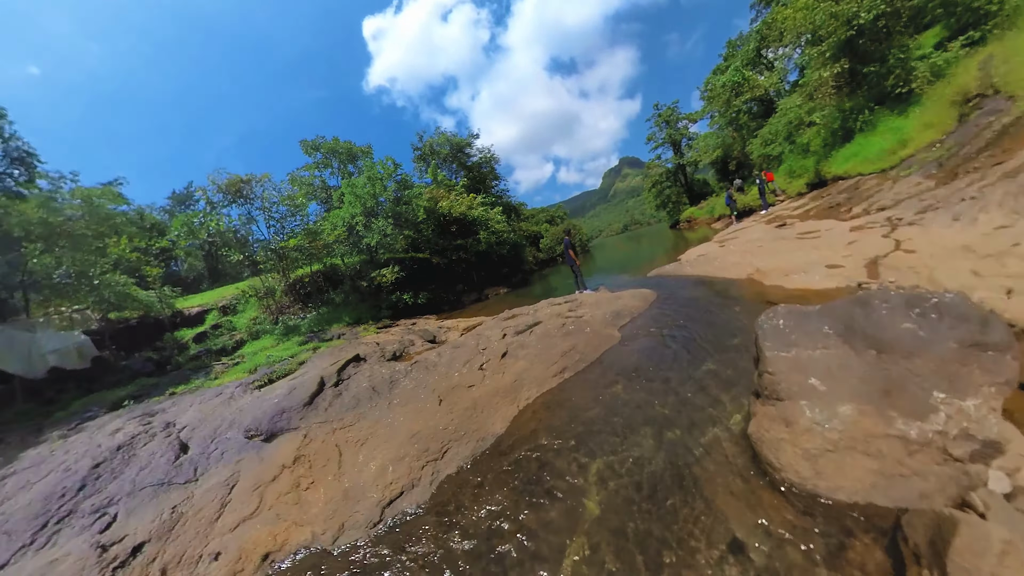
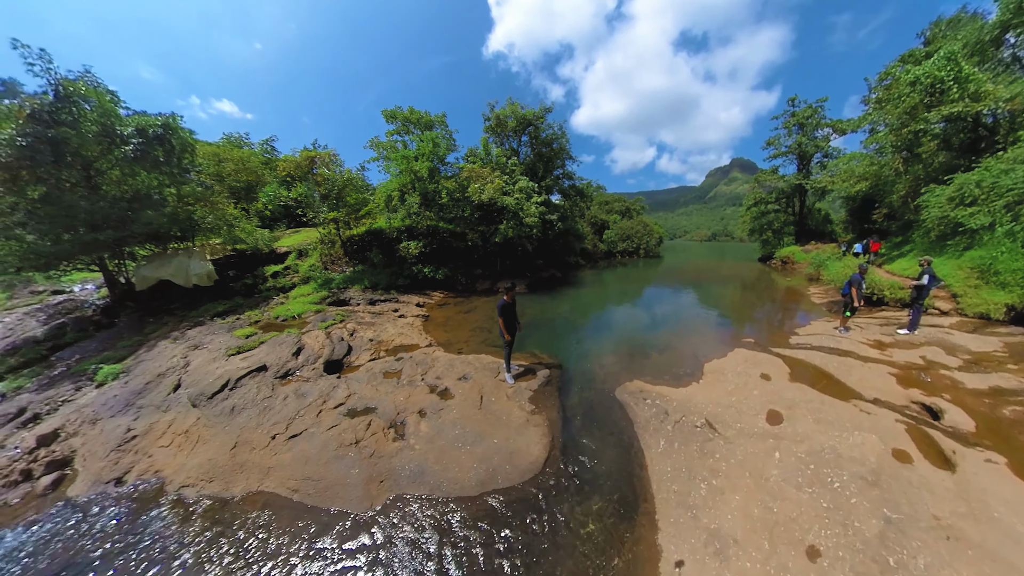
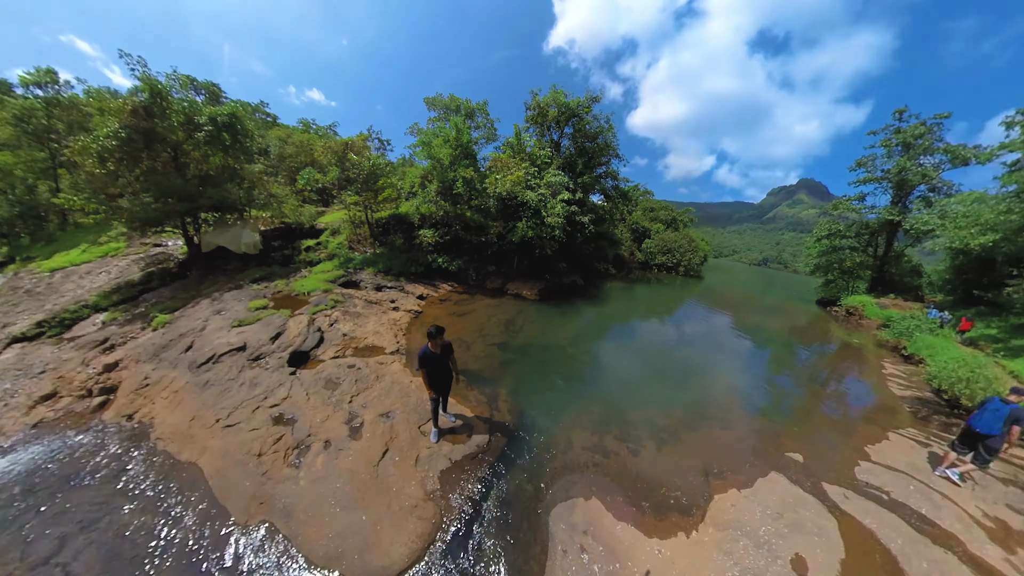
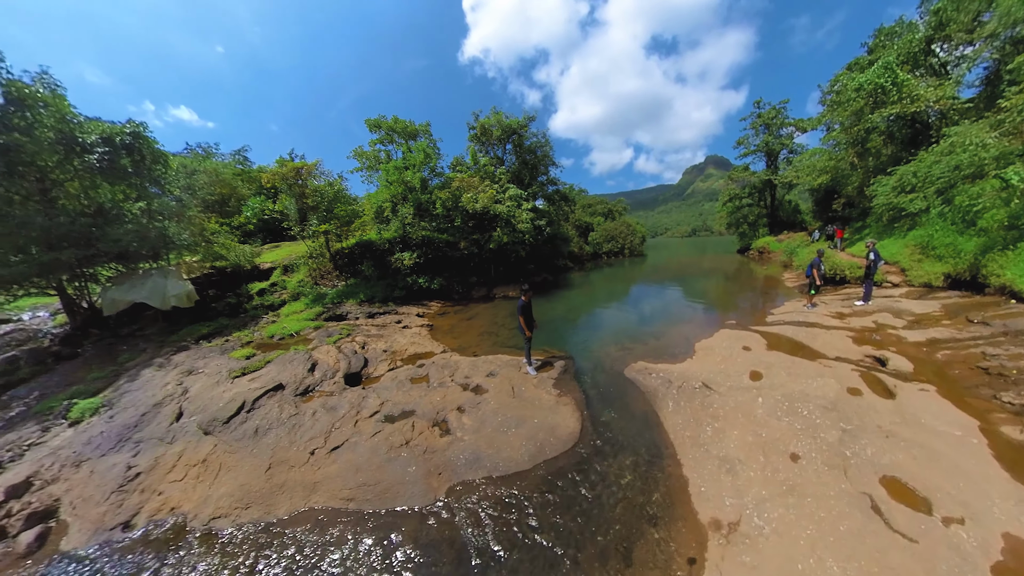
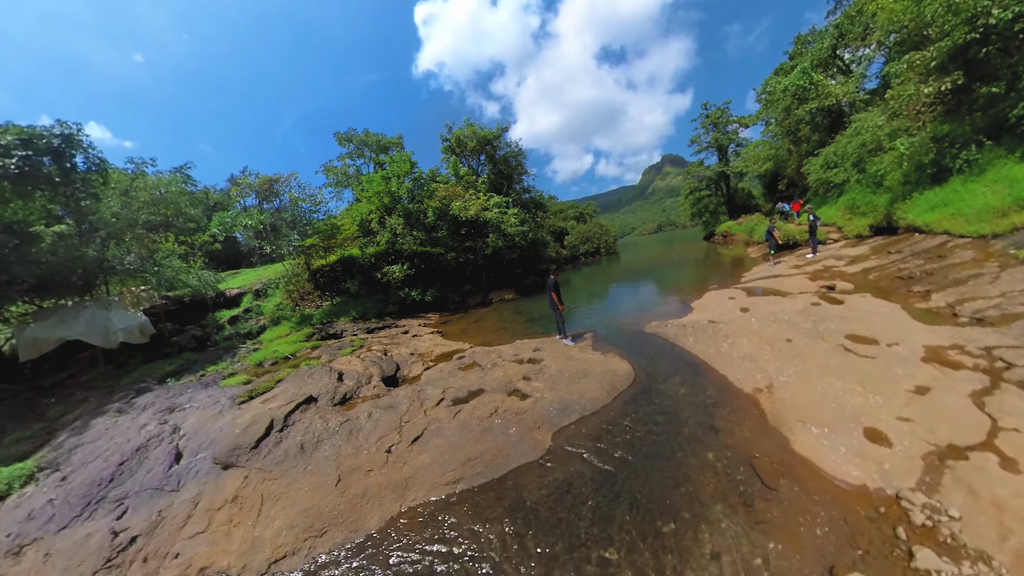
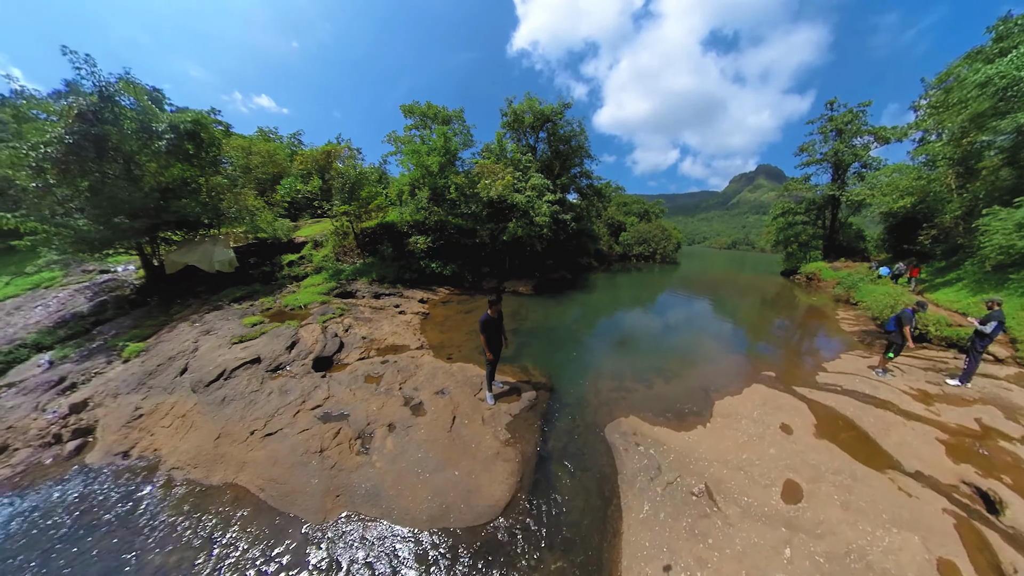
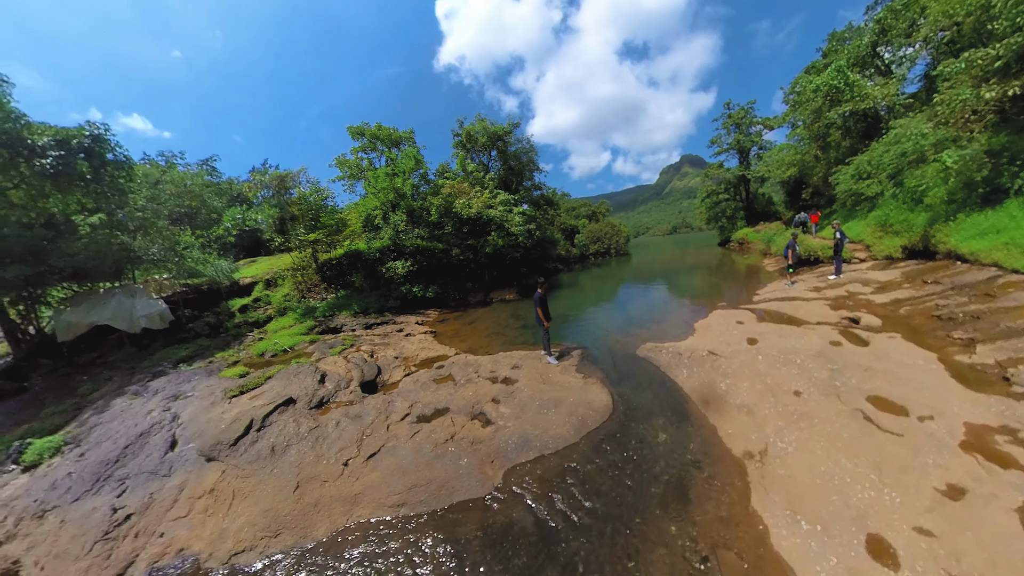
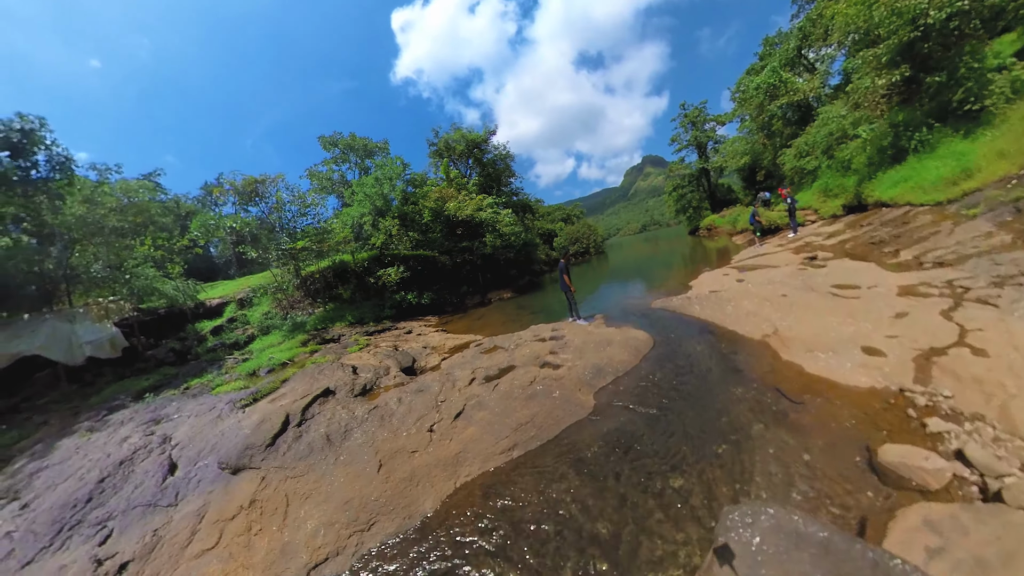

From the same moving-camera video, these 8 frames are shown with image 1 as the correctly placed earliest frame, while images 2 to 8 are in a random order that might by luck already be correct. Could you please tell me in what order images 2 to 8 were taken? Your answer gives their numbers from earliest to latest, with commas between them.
8, 5, 7, 4, 2, 6, 3
